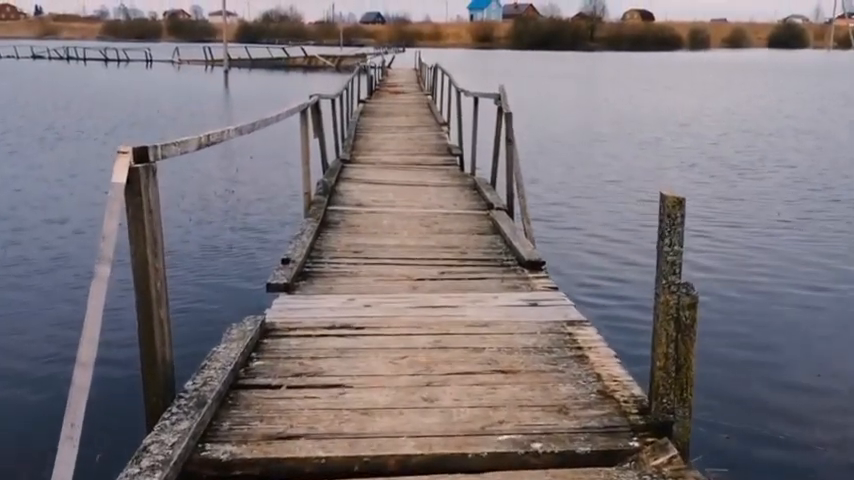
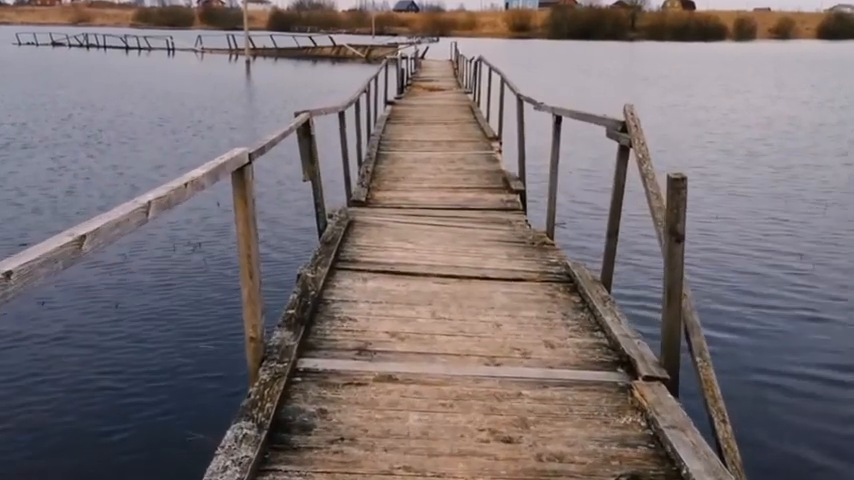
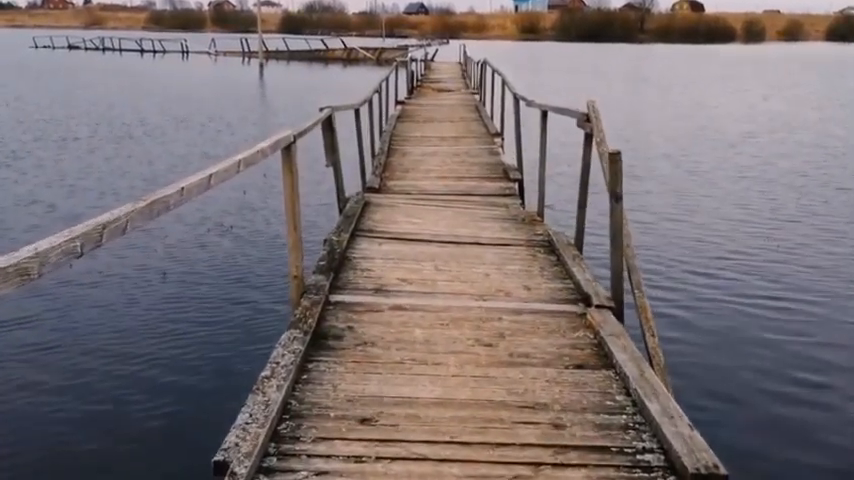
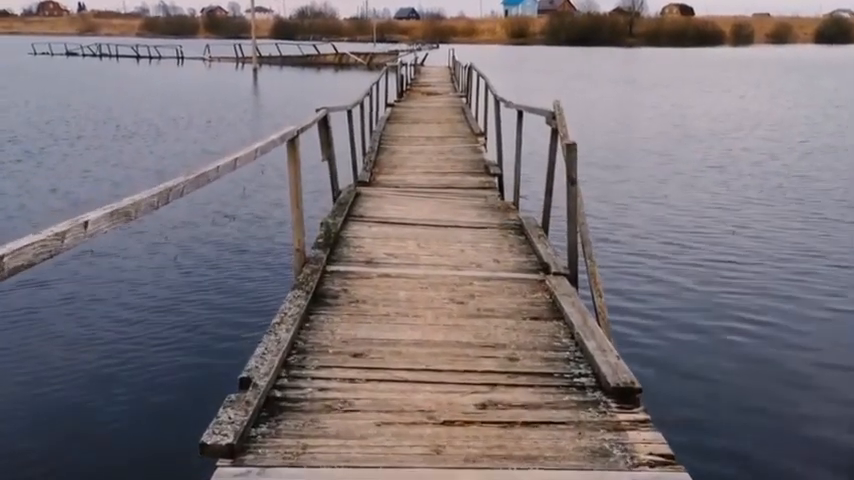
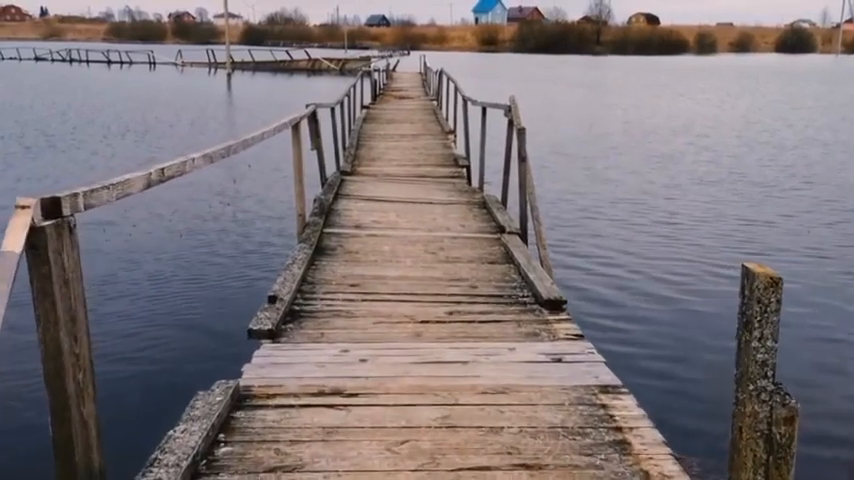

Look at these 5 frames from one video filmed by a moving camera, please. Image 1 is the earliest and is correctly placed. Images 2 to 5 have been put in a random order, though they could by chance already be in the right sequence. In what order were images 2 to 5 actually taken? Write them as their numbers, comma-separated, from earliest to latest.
5, 4, 3, 2
